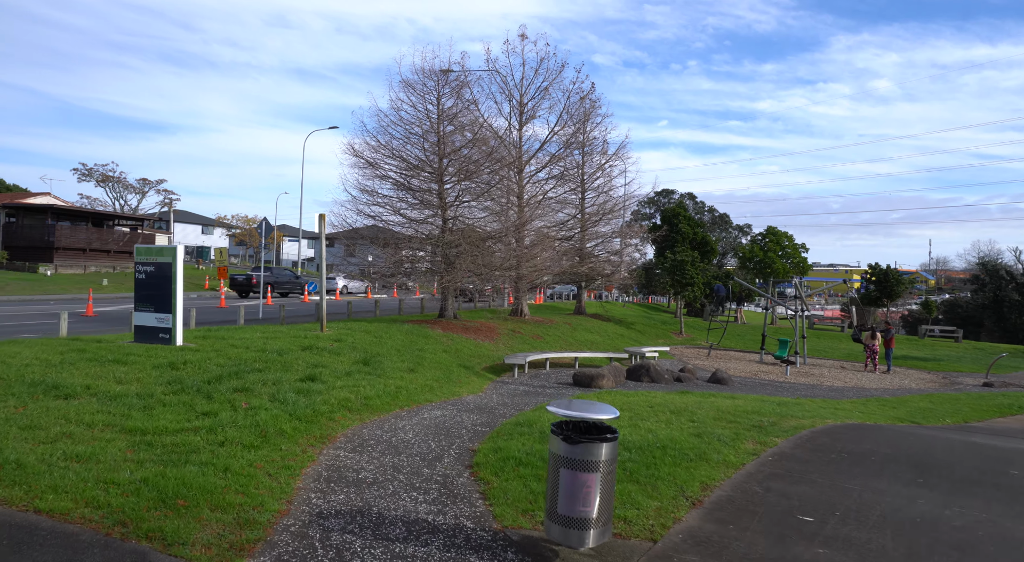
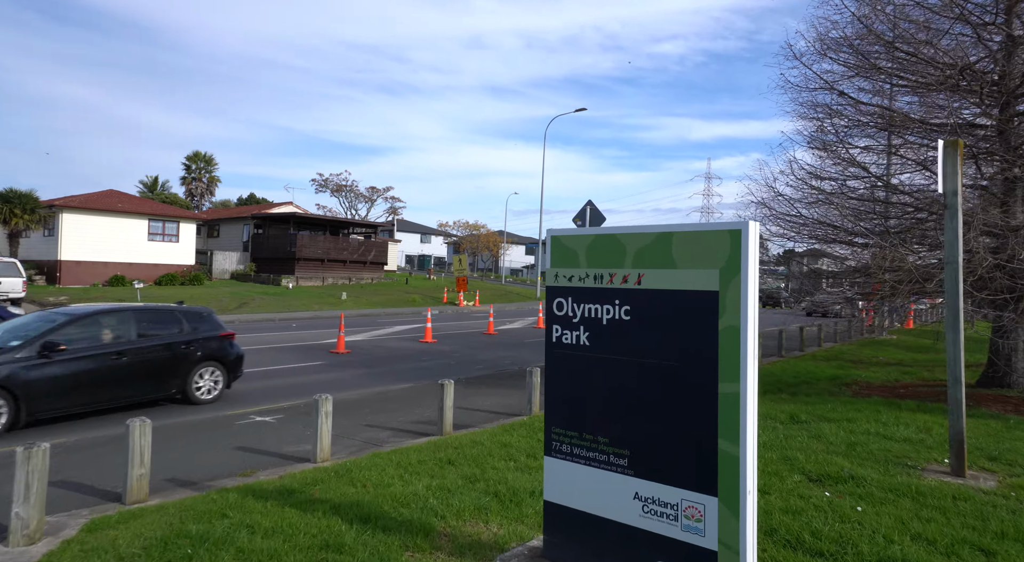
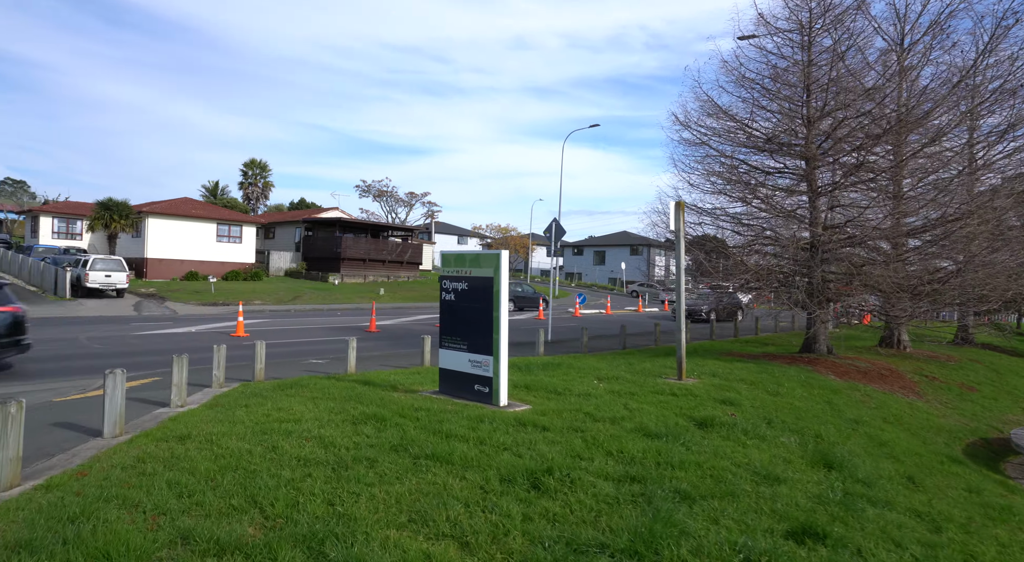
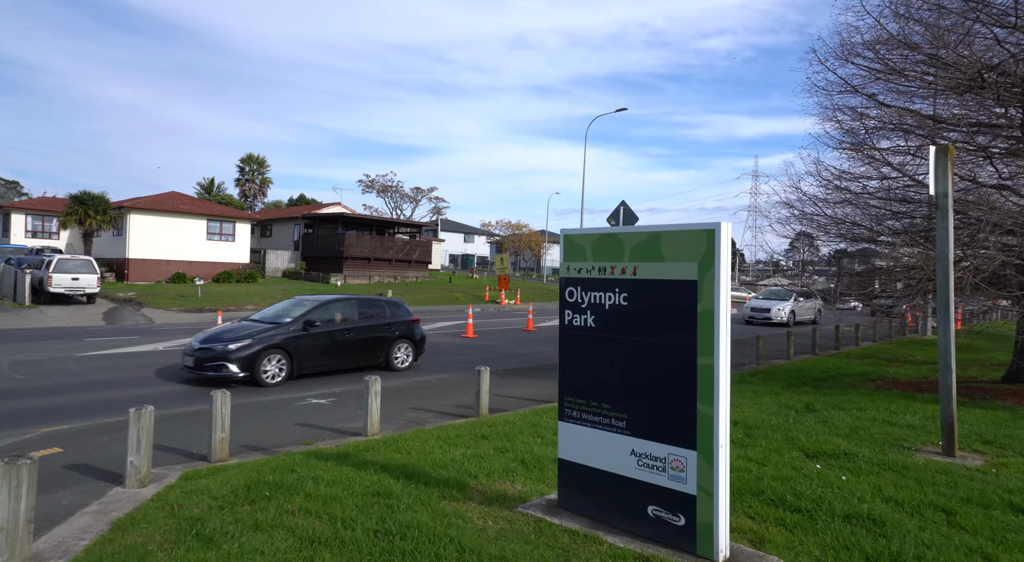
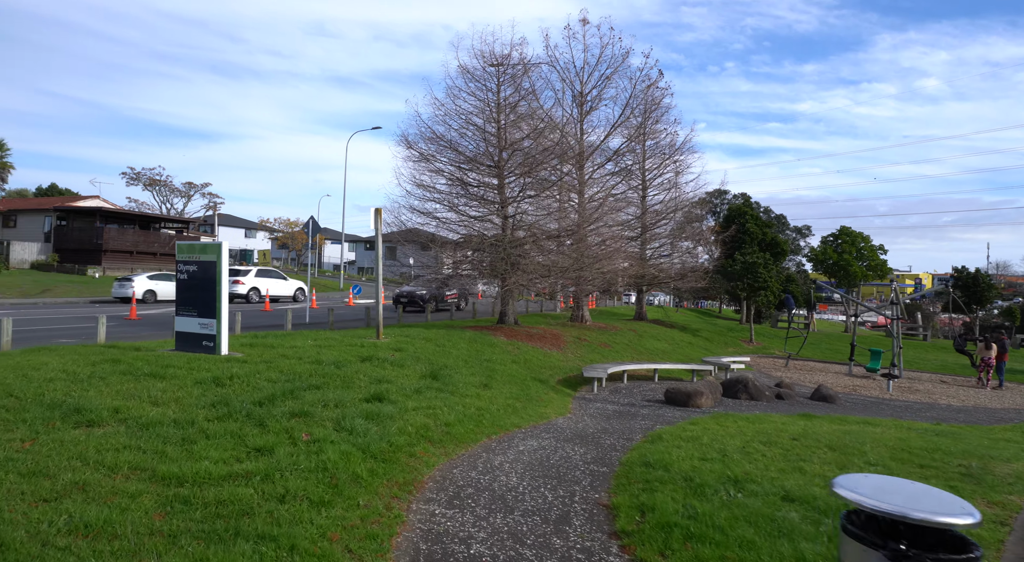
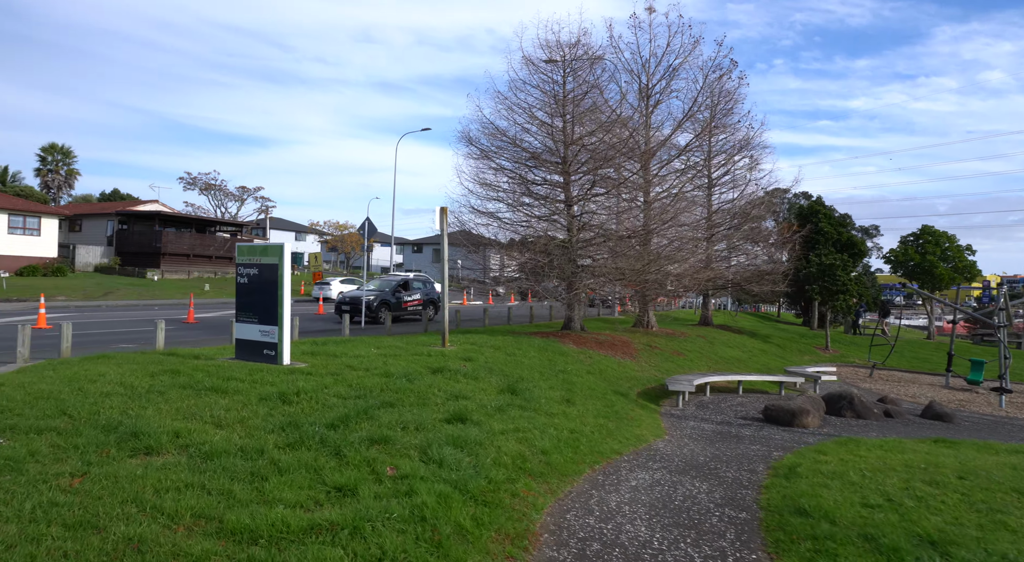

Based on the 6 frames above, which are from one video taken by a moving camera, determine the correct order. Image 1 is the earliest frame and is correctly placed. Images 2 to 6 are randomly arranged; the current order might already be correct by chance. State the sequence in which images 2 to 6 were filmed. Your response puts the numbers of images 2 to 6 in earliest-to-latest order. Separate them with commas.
5, 6, 3, 4, 2
